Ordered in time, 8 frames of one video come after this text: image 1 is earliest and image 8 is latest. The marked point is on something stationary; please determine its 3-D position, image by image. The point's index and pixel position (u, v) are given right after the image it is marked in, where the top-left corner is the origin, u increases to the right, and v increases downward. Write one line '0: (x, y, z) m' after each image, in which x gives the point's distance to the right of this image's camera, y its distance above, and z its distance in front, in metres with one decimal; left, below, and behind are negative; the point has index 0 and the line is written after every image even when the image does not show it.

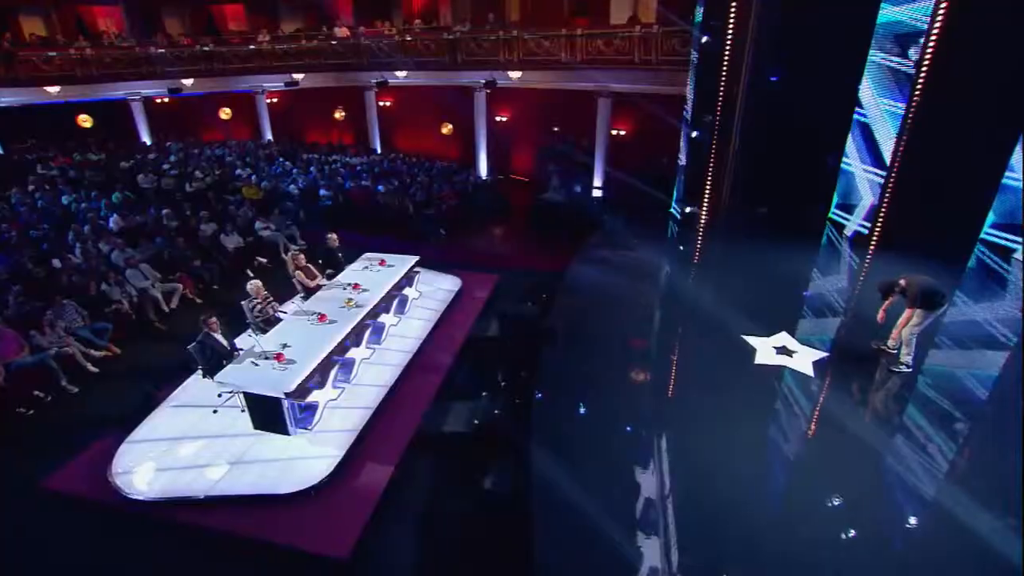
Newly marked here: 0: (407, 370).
0: (-1.3, -1.0, +7.6) m
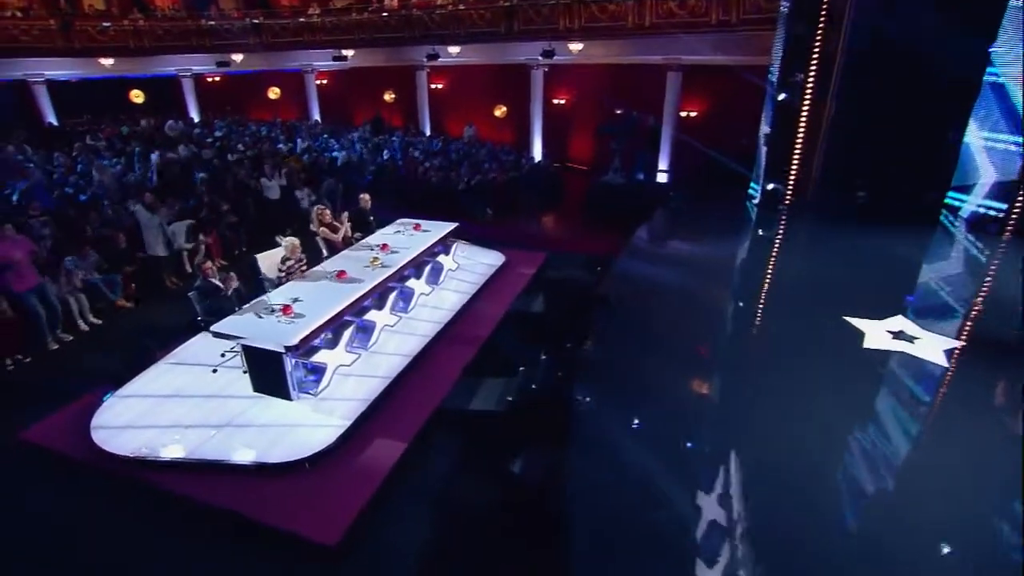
0: (-0.8, -0.6, +6.7) m
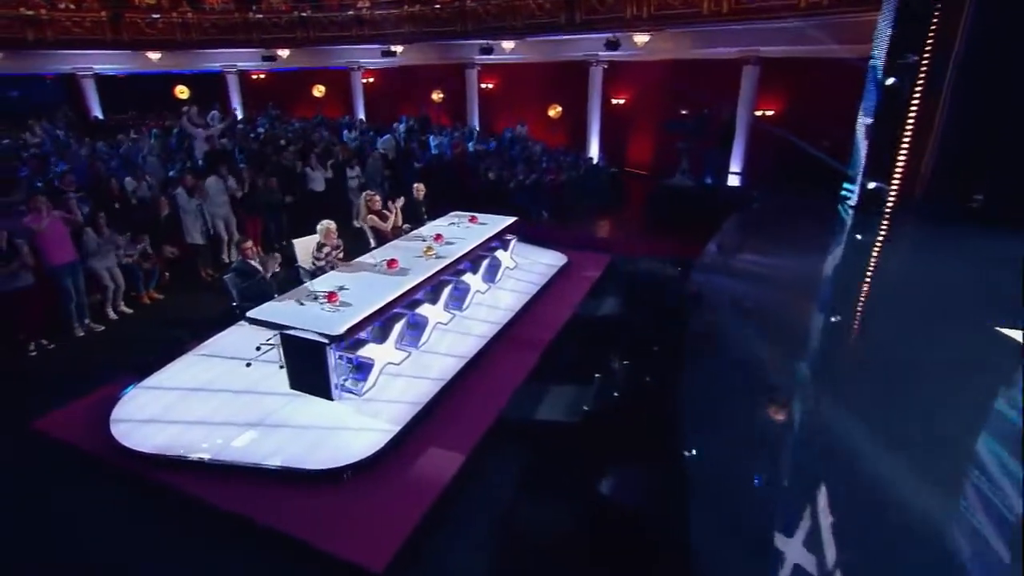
0: (-0.2, -0.6, +6.0) m
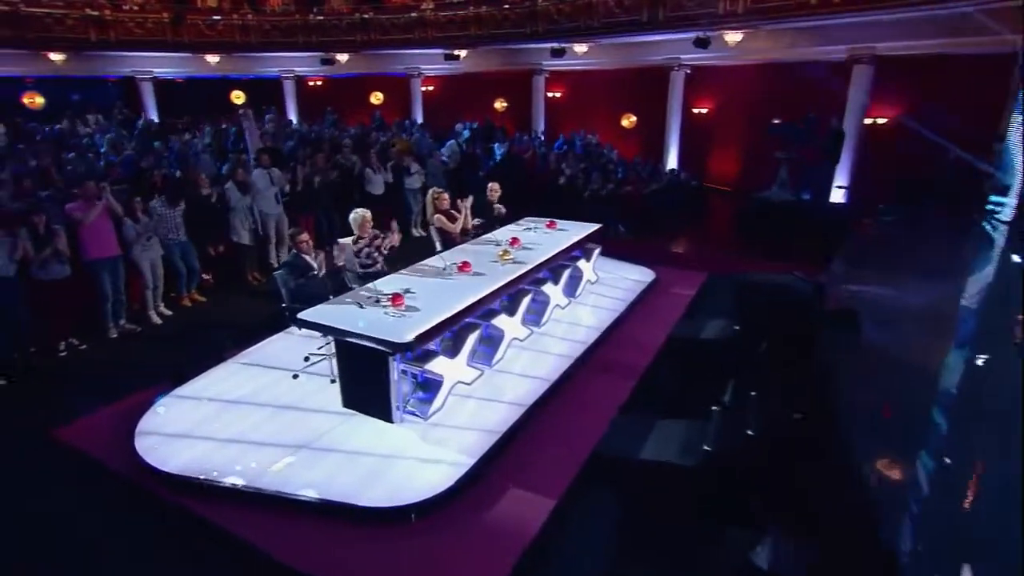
0: (+0.6, -0.7, +5.1) m
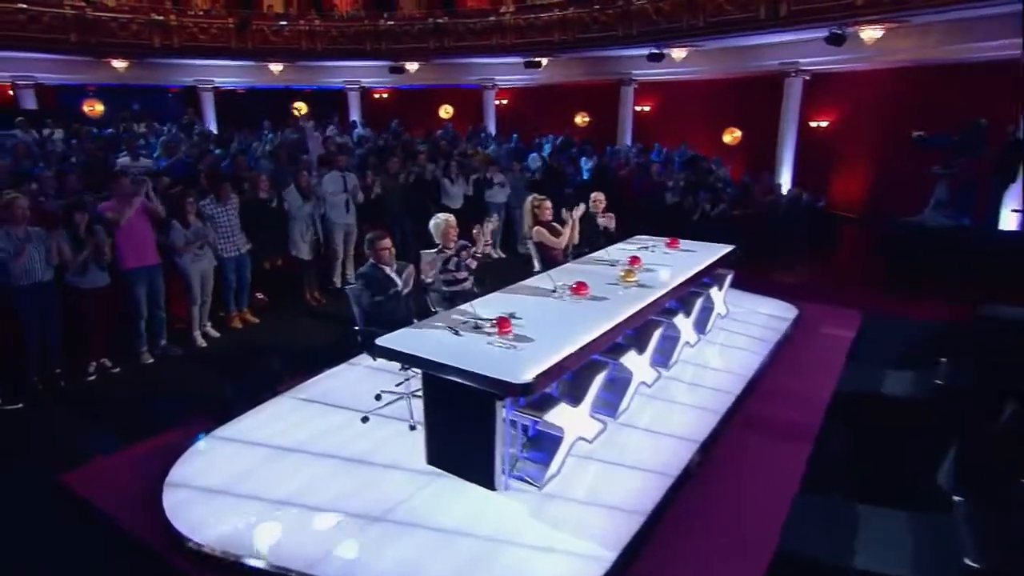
0: (+1.4, -0.9, +3.9) m
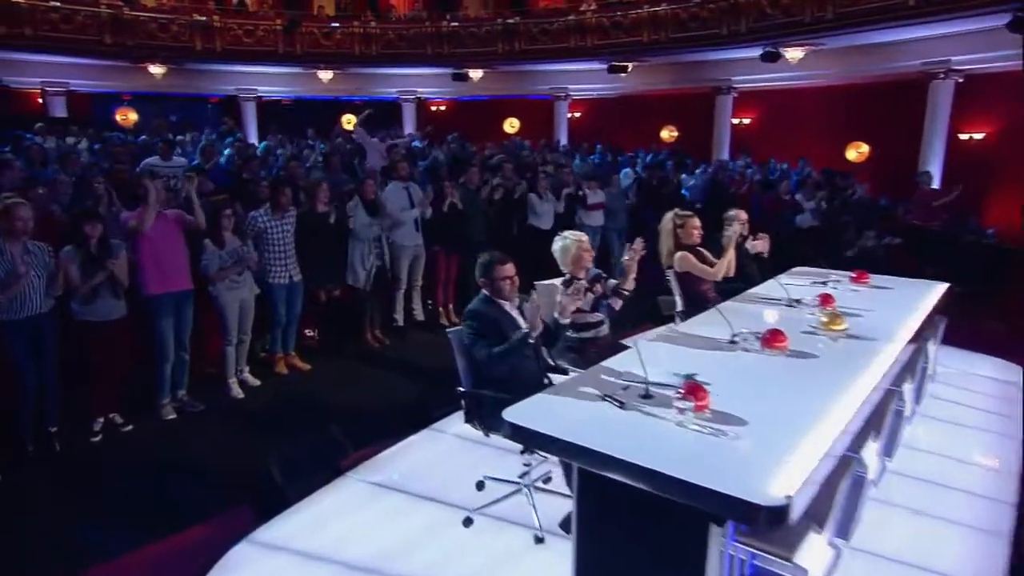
0: (+2.2, -1.1, +2.5) m
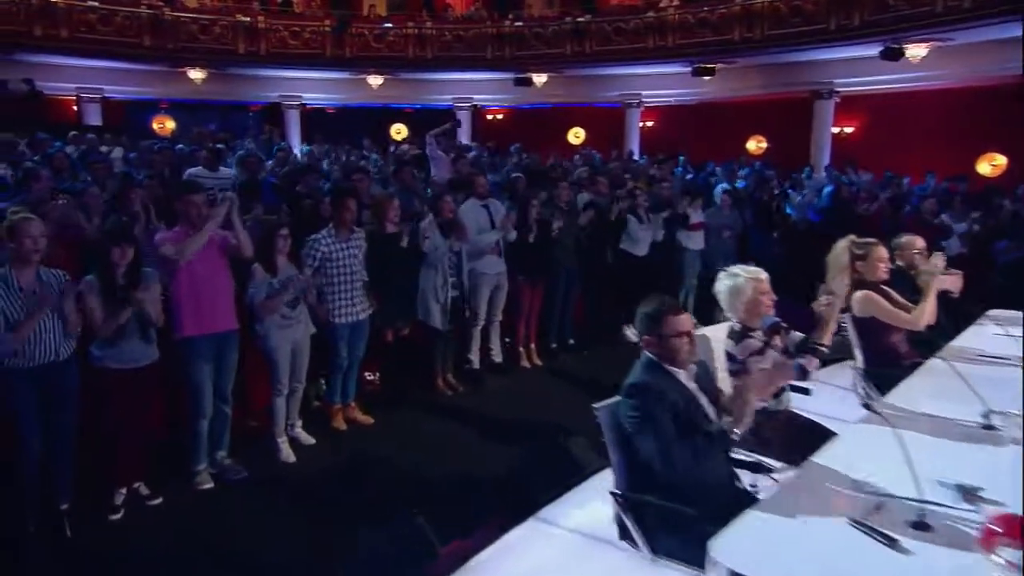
0: (+2.8, -1.4, +1.6) m
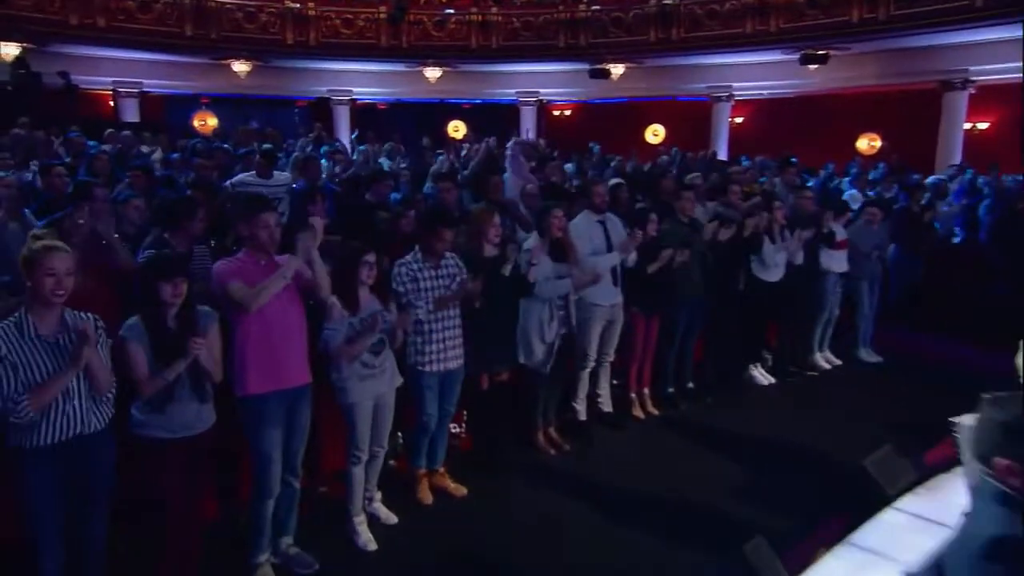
0: (+3.4, -1.6, +0.7) m
